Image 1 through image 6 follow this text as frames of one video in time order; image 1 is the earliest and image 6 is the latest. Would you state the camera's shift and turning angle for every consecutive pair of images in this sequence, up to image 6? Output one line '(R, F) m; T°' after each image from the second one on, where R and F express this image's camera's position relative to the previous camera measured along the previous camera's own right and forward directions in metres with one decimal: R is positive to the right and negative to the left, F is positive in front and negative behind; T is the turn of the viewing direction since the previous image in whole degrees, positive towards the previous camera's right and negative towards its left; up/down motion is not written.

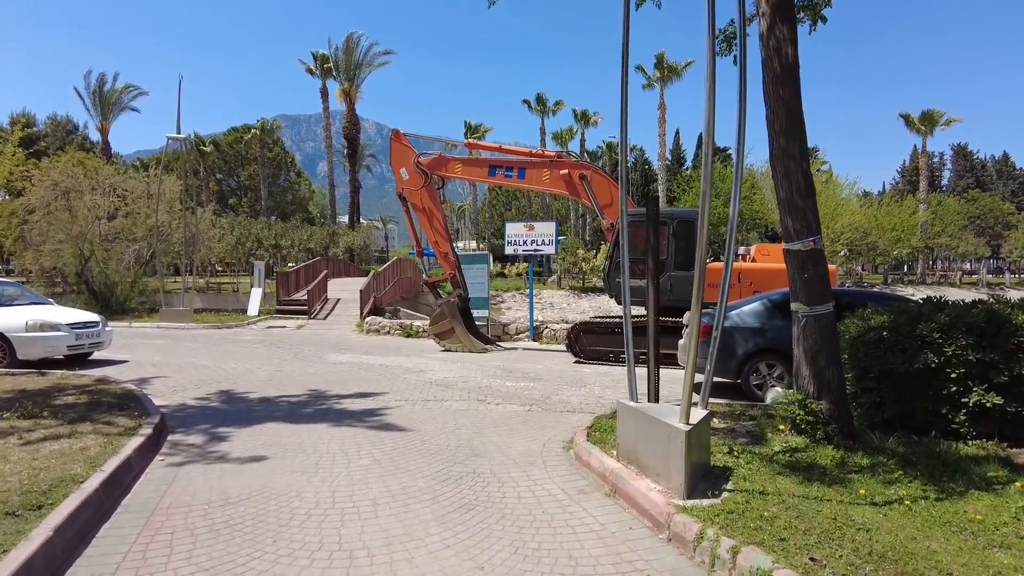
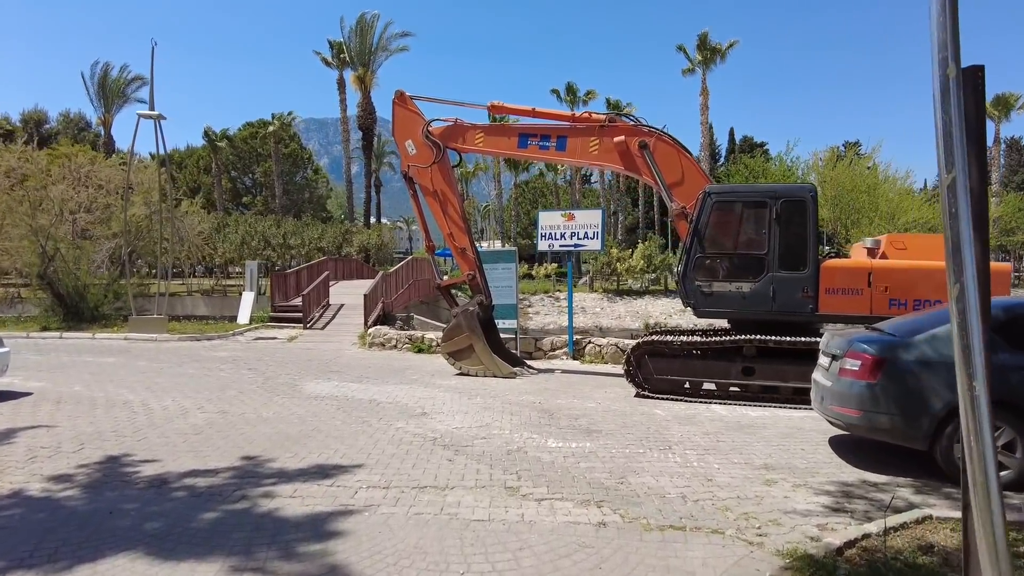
(-0.2, +3.4) m; -2°
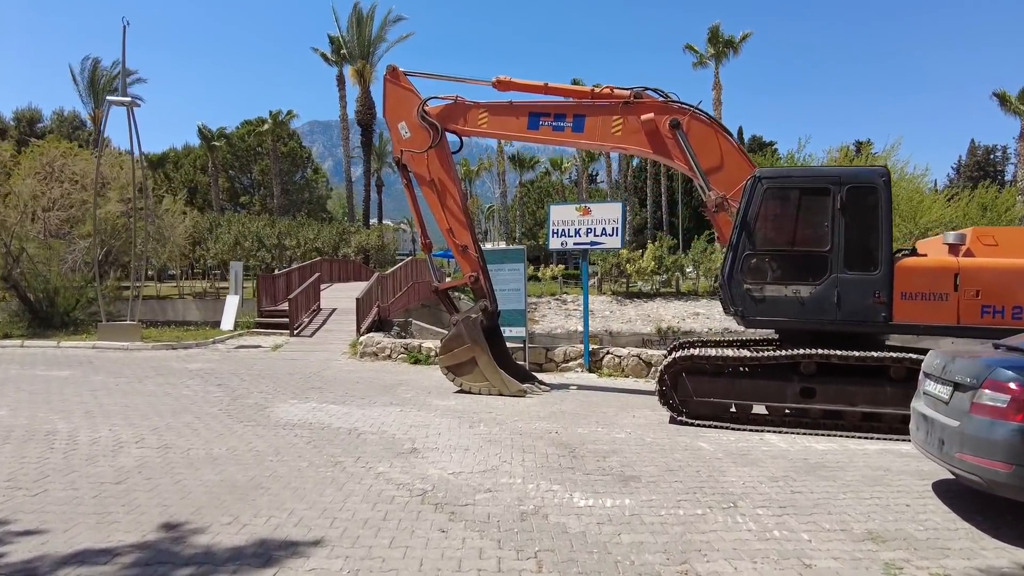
(-0.1, +1.6) m; 0°
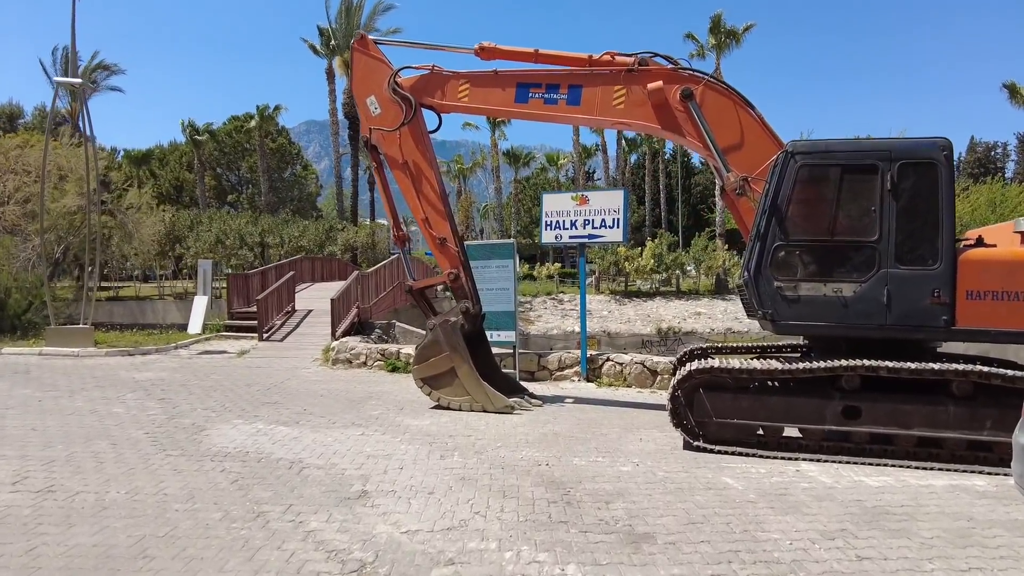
(+0.2, +1.4) m; 0°
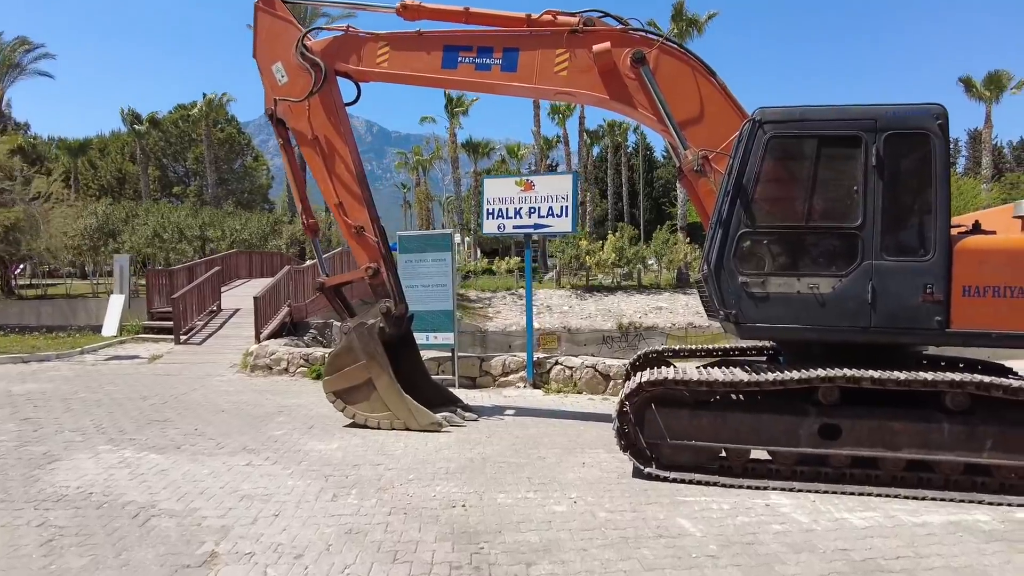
(+0.4, +1.2) m; +3°
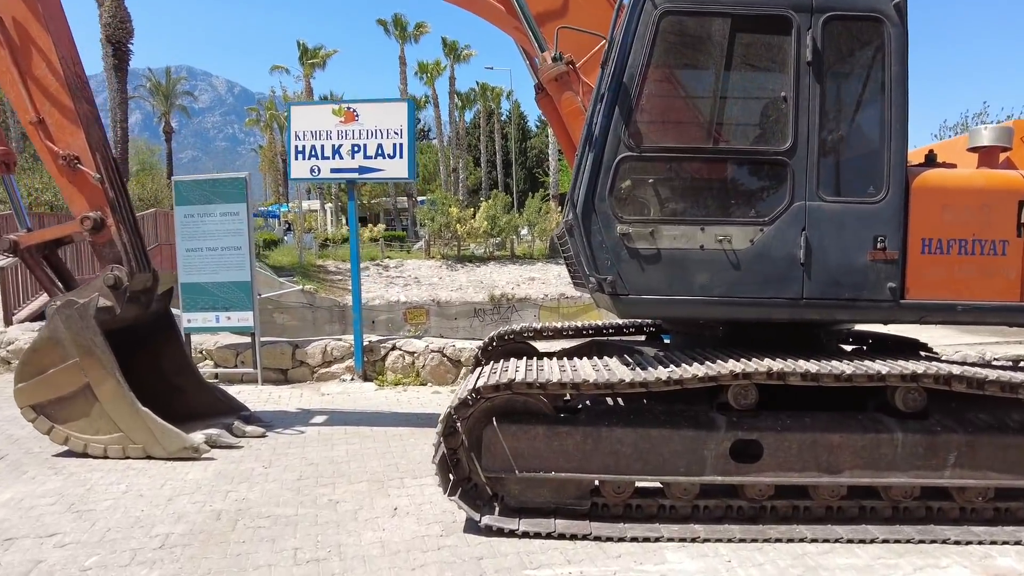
(+0.6, +2.0) m; +10°
